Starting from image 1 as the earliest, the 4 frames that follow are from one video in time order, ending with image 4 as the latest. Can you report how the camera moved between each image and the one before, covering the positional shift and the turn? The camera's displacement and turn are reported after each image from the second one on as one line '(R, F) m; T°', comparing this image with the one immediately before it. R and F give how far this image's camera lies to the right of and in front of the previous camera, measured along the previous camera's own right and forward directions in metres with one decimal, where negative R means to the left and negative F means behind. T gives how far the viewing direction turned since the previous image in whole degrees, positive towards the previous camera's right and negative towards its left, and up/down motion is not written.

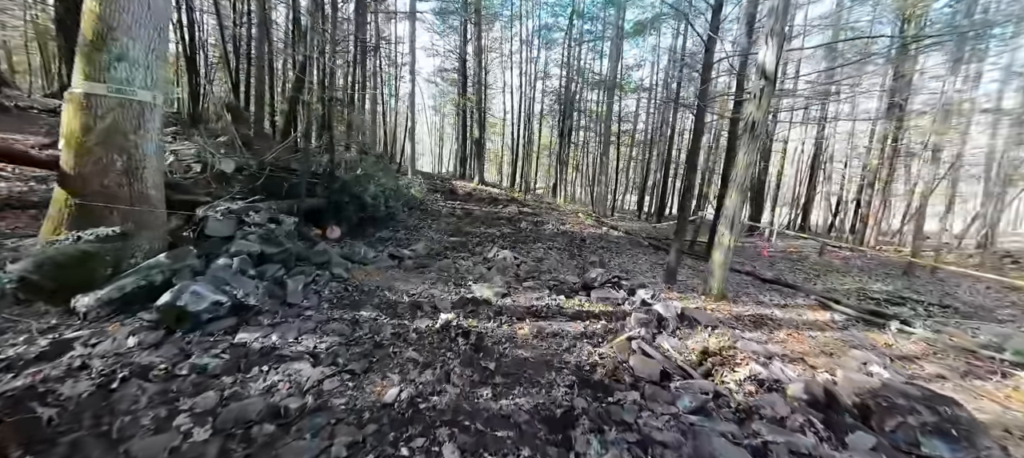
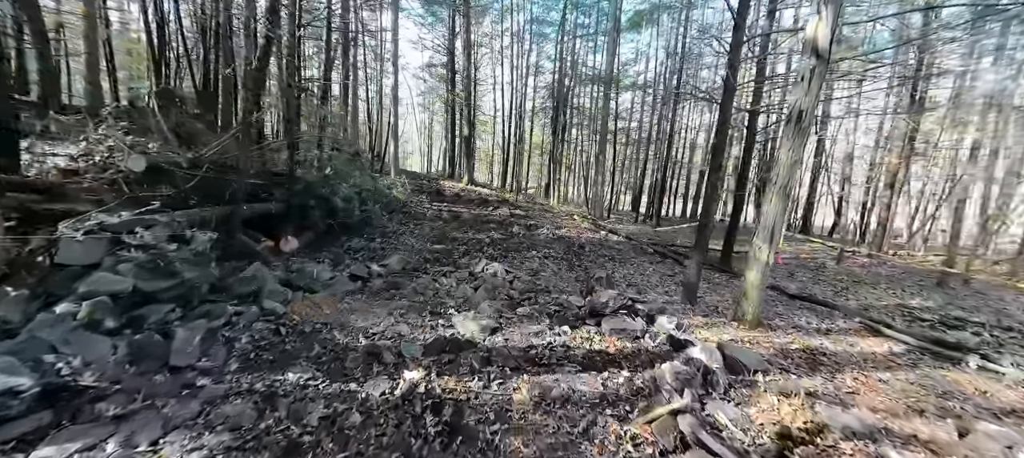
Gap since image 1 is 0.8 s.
(0.0, +1.1) m; +1°
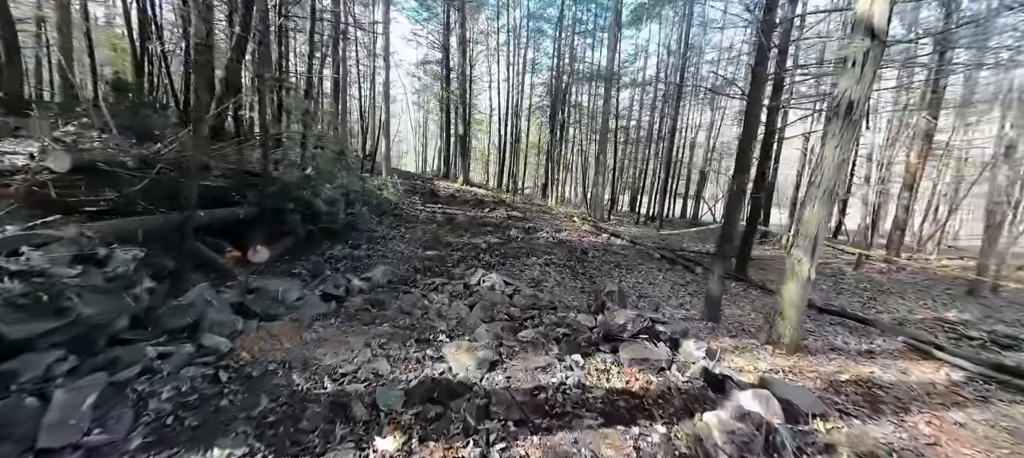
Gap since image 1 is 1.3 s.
(-0.1, +0.7) m; +1°
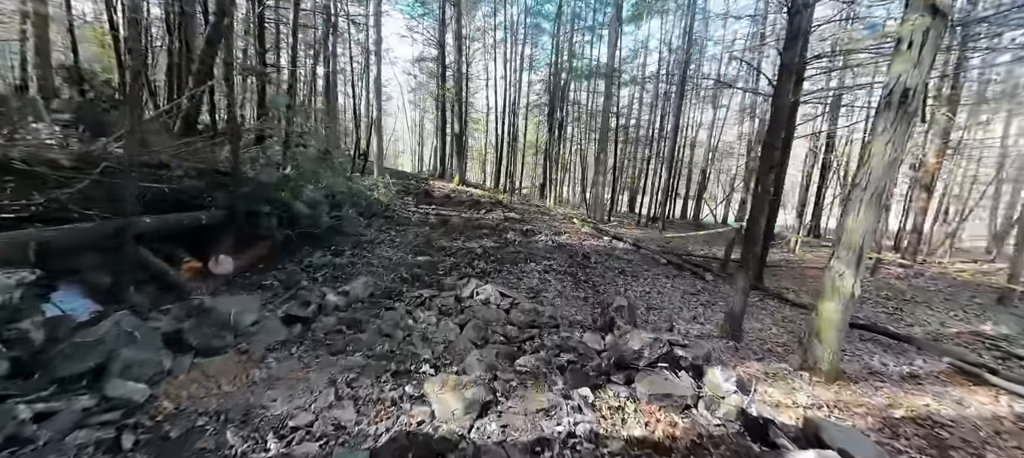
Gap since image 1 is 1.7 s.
(0.0, +0.6) m; 0°
